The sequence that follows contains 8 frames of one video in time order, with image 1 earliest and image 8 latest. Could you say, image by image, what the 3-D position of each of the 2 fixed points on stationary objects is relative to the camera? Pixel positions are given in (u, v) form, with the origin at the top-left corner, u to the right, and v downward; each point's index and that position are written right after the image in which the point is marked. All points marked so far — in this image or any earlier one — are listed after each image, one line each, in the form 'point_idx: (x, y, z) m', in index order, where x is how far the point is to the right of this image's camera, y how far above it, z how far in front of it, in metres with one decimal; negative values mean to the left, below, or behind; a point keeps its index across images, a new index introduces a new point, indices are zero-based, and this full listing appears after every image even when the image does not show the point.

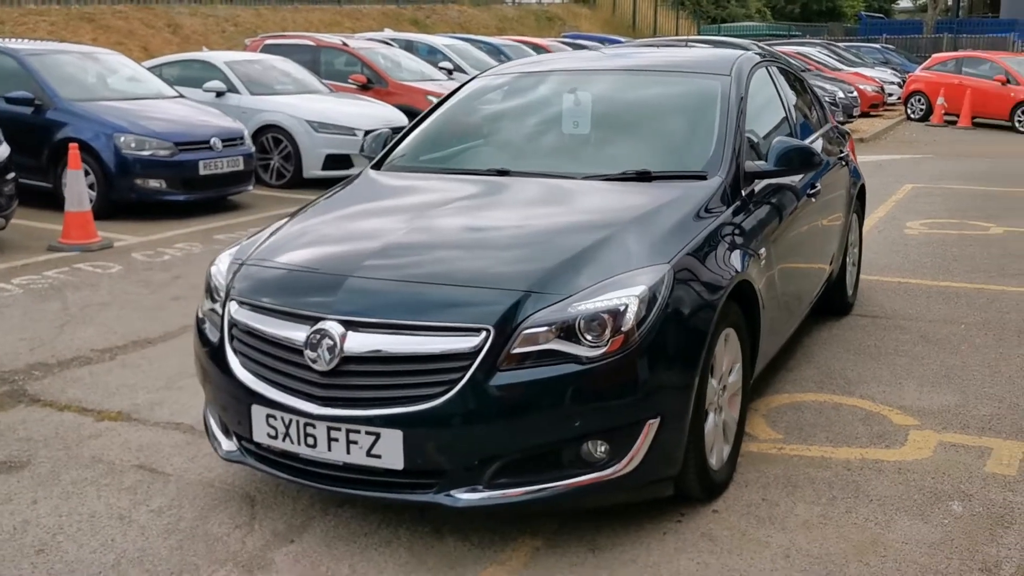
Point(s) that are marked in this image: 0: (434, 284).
0: (-0.3, 0.0, +2.9) m
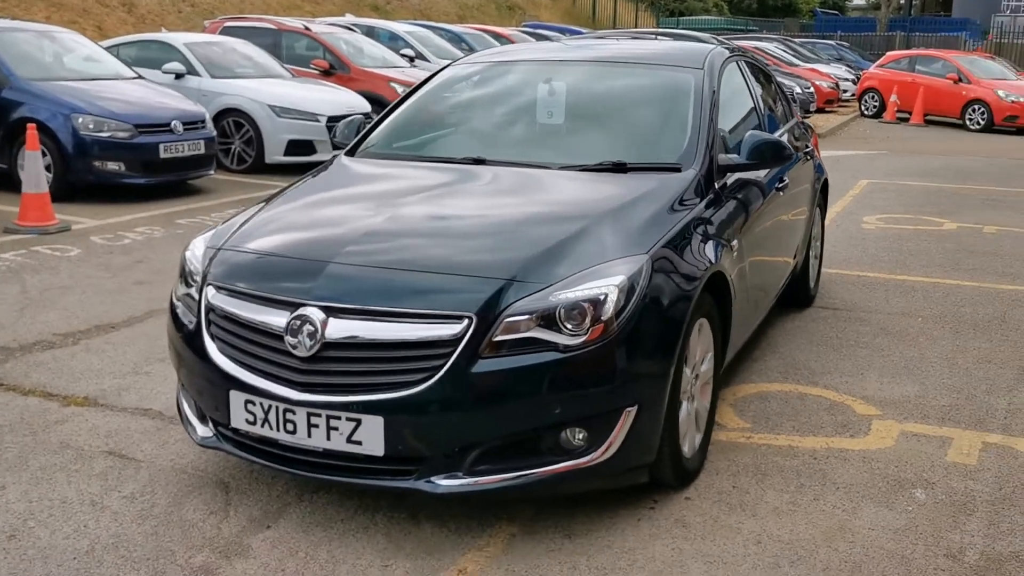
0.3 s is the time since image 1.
0: (-0.3, 0.0, +2.9) m
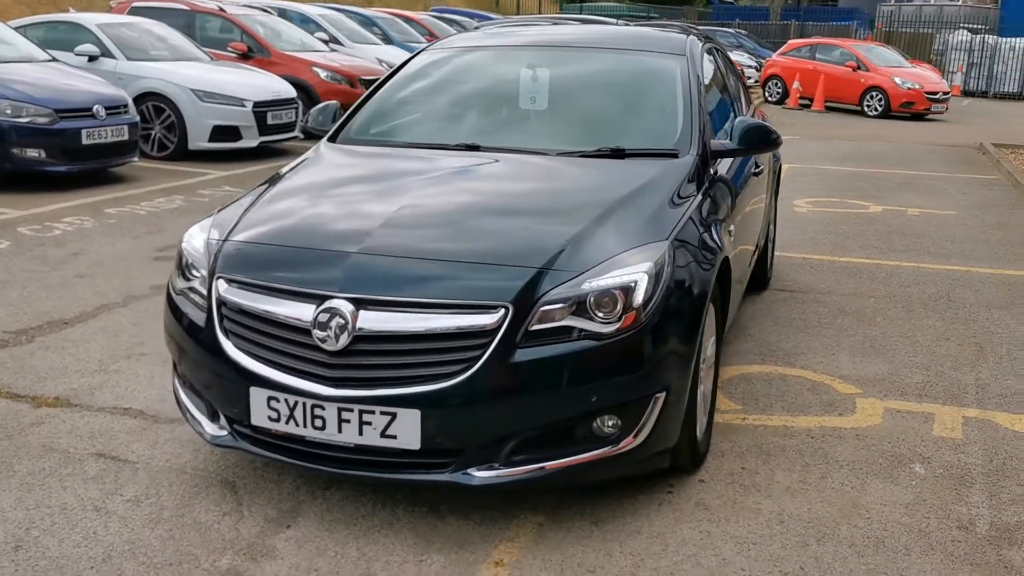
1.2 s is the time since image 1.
0: (-0.2, +0.1, +2.9) m
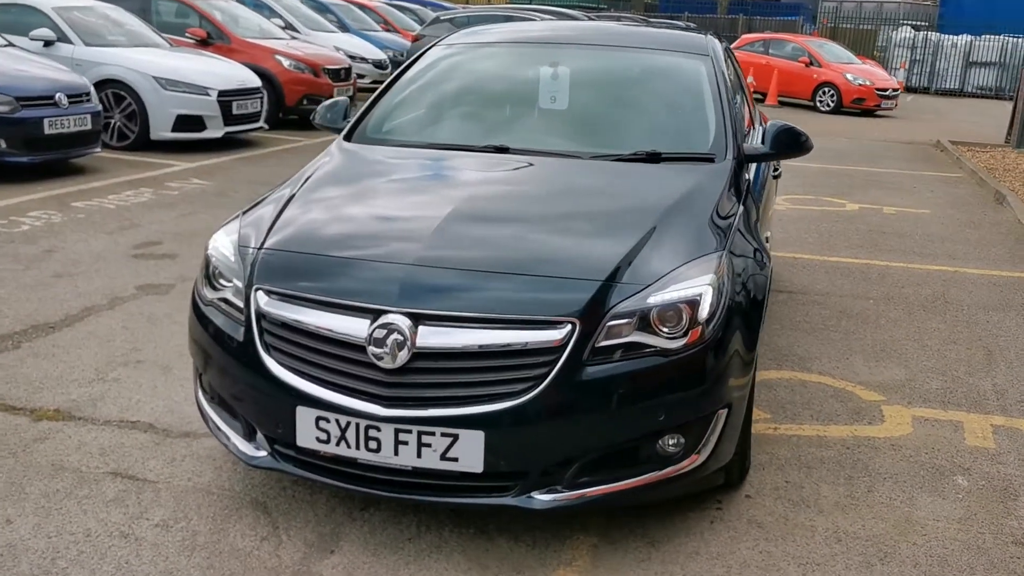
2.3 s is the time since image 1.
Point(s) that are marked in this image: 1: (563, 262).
0: (-0.1, 0.0, +2.7) m
1: (+0.2, +0.1, +2.8) m
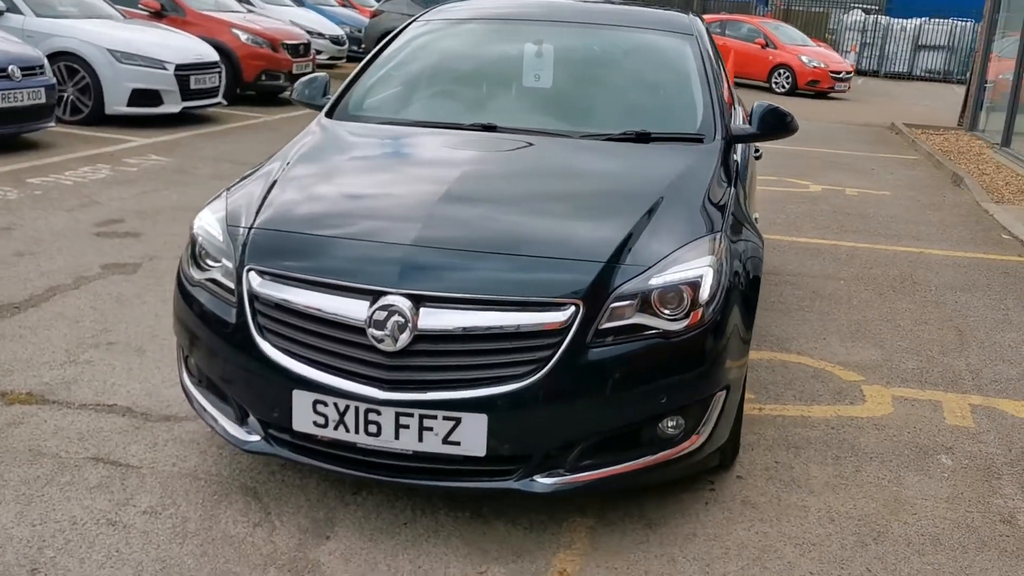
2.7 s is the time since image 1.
0: (-0.1, +0.1, +2.7) m
1: (+0.2, +0.1, +2.7) m
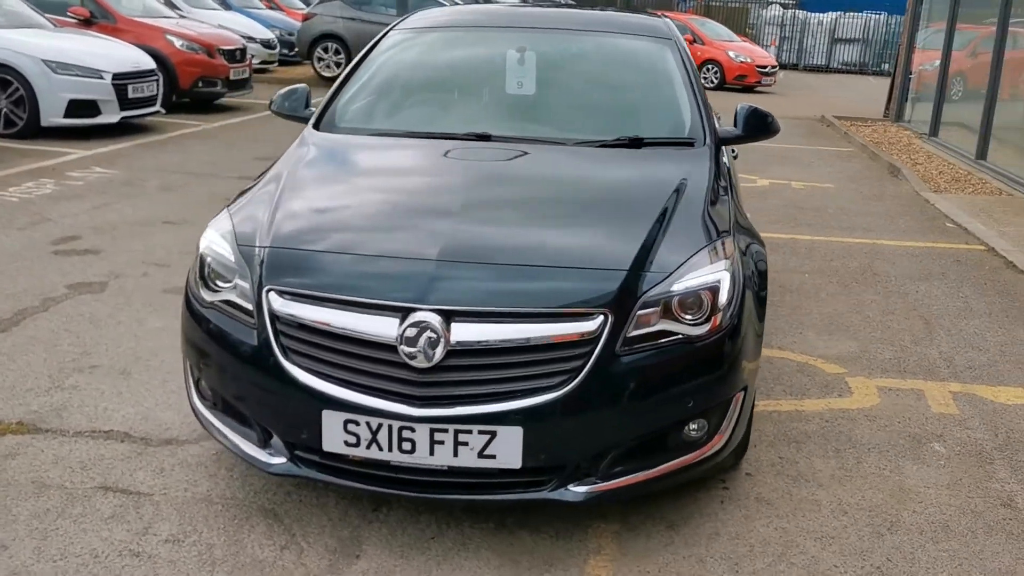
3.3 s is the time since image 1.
0: (0.0, +0.1, +2.7) m
1: (+0.2, +0.1, +2.8) m
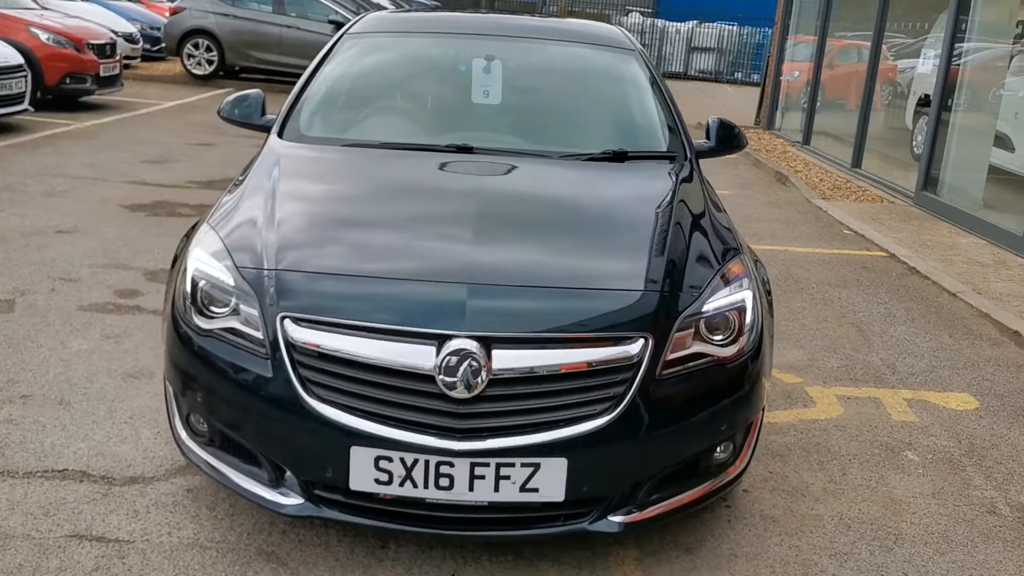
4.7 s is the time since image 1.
0: (+0.1, 0.0, +2.6) m
1: (+0.3, 0.0, +2.7) m
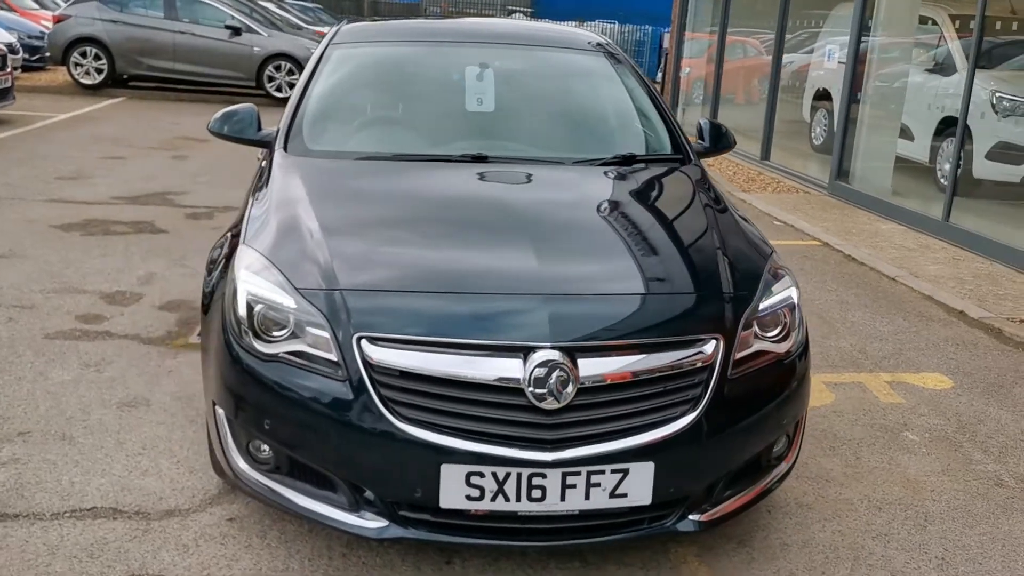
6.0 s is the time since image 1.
0: (+0.3, 0.0, +2.6) m
1: (+0.4, 0.0, +2.7) m
